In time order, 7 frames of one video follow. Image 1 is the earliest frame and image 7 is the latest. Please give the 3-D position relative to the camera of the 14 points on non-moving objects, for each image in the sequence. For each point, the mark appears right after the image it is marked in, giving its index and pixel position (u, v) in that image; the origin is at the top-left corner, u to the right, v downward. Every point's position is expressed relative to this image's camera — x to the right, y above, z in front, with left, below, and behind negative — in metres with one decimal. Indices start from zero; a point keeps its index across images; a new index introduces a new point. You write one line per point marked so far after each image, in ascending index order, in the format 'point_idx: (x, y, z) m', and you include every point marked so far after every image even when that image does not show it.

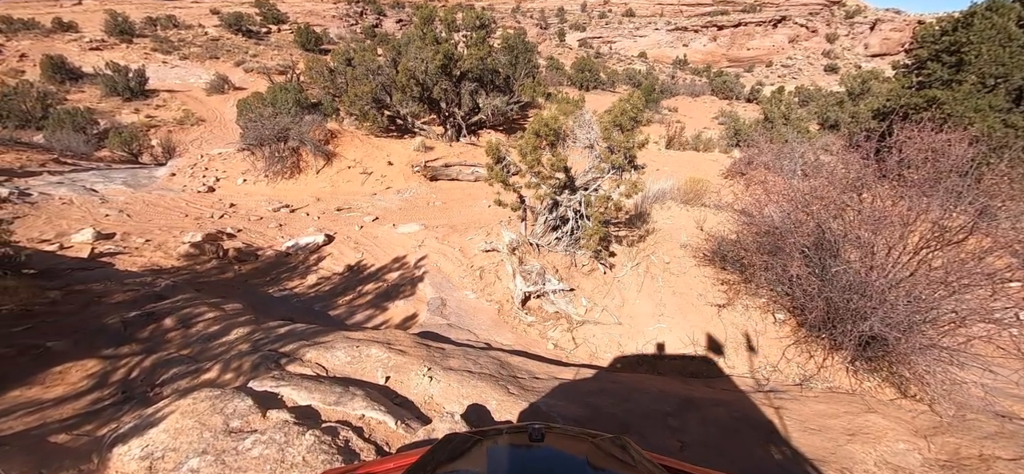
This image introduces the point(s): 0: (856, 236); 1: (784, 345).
0: (+3.1, 0.0, +4.4) m
1: (+2.6, -1.0, +4.4) m
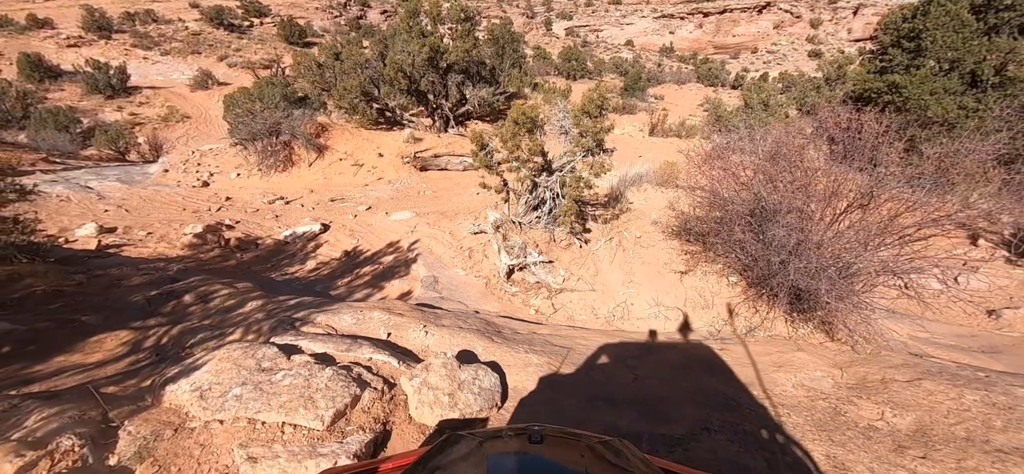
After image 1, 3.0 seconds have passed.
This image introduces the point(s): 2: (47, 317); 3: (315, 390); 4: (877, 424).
0: (+2.9, +0.3, +5.0) m
1: (+2.5, -0.7, +5.0) m
2: (-4.7, -0.8, +4.5) m
3: (-1.3, -1.0, +2.9) m
4: (+2.5, -1.3, +3.1) m
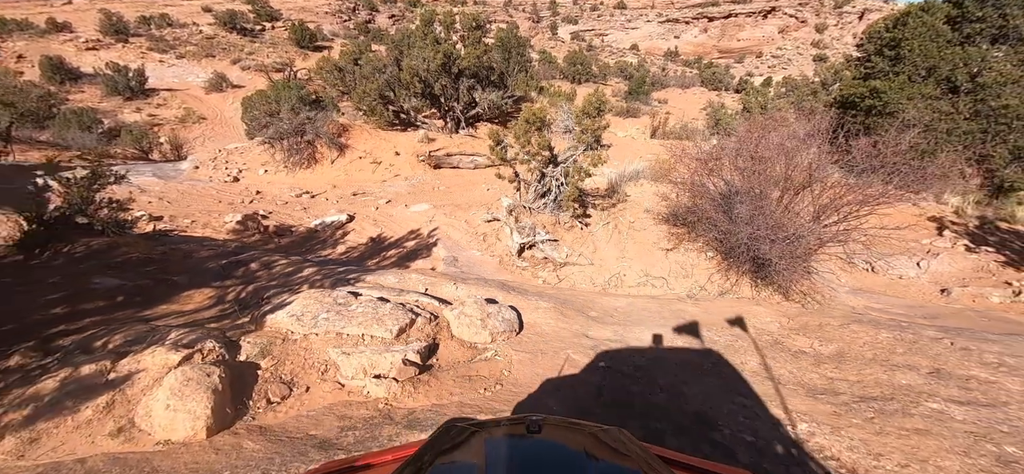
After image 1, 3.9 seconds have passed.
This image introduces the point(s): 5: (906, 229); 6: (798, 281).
0: (+3.0, +0.6, +6.0) m
1: (+2.6, -0.5, +6.0) m
2: (-4.5, -0.5, +5.5) m
3: (-1.1, -0.7, +3.9) m
4: (+2.6, -1.0, +4.1) m
5: (+8.0, +0.1, +9.1) m
6: (+3.6, -0.6, +5.8) m
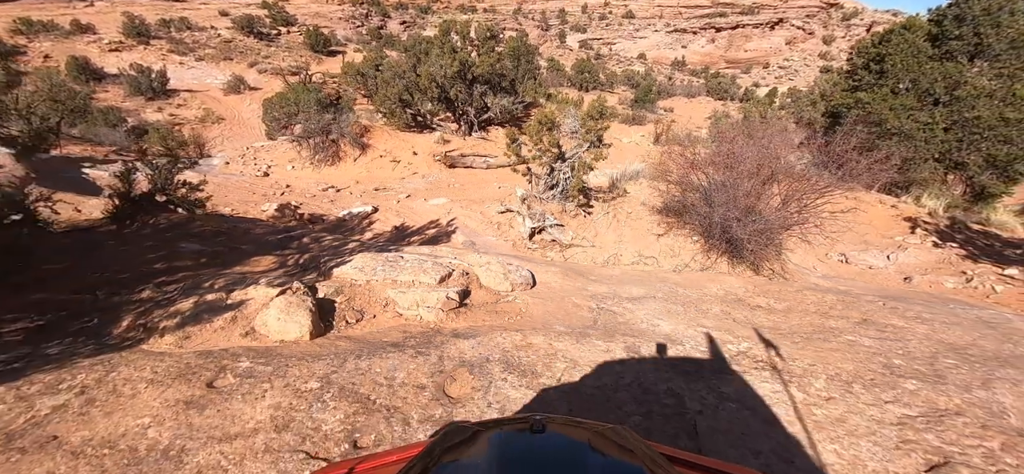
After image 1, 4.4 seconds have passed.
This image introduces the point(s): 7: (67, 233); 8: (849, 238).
0: (+3.3, +0.8, +7.0) m
1: (+2.8, -0.2, +7.0) m
2: (-4.3, -0.1, +6.6) m
3: (-1.0, -0.3, +4.9) m
4: (+2.8, -0.8, +5.1) m
5: (+8.2, +0.2, +10.0) m
6: (+3.8, -0.4, +6.8) m
7: (-6.0, 0.0, +6.0) m
8: (+7.0, -0.1, +9.4) m
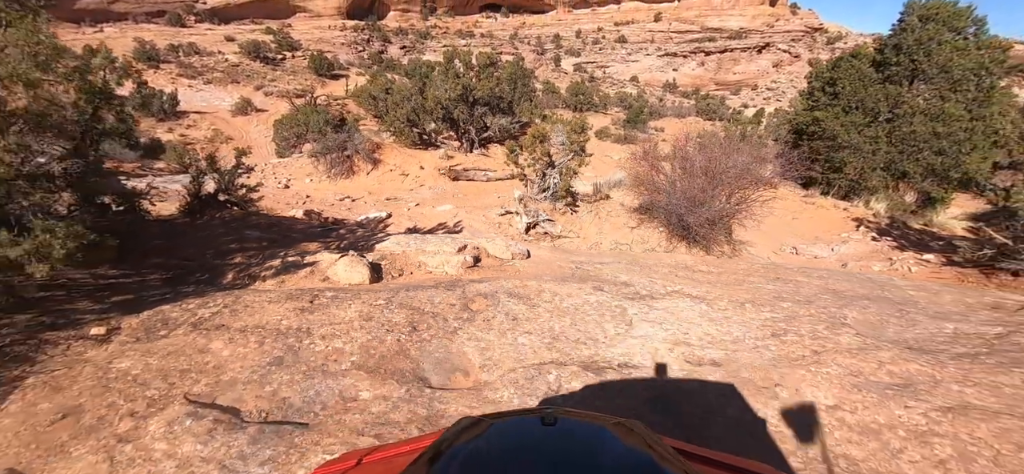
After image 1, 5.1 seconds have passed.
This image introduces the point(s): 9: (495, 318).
0: (+3.2, +1.0, +8.6) m
1: (+2.8, 0.0, +8.6) m
2: (-4.3, 0.0, +8.1) m
3: (-0.9, -0.1, +6.5) m
4: (+2.8, -0.5, +6.6) m
5: (+8.2, +0.2, +11.6) m
6: (+3.8, -0.2, +8.3) m
7: (-6.0, +0.2, +7.5) m
8: (+7.0, 0.0, +11.0) m
9: (-0.2, -0.8, +4.4) m
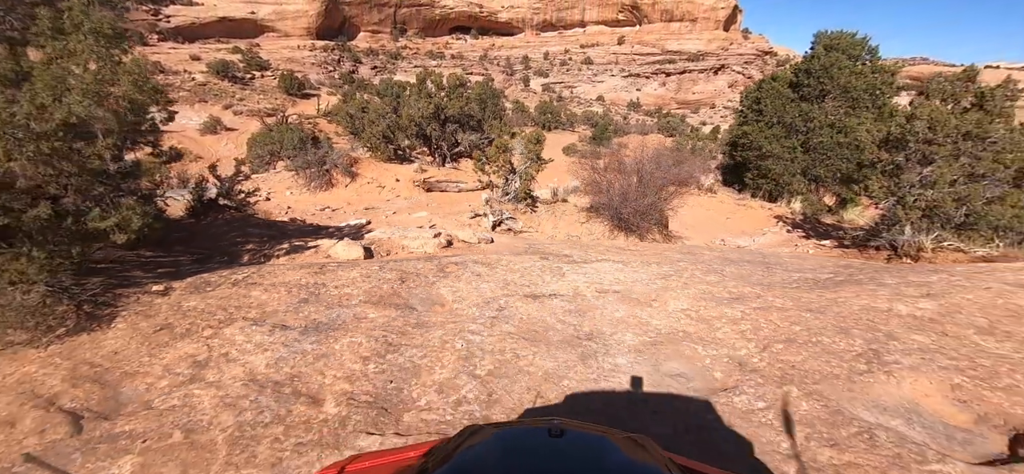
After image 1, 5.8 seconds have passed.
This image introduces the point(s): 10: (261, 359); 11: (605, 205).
0: (+2.5, +1.2, +10.3) m
1: (+2.1, +0.1, +10.2) m
2: (-5.0, +0.1, +9.4) m
3: (-1.5, +0.1, +7.9) m
4: (+2.2, -0.2, +8.2) m
5: (+7.3, +0.4, +13.6) m
6: (+3.1, 0.0, +10.0) m
7: (-6.6, +0.3, +8.6) m
8: (+6.2, +0.2, +12.9) m
9: (-0.6, -0.5, +5.8) m
10: (-2.0, -1.0, +3.7) m
11: (+2.2, +0.8, +10.4) m
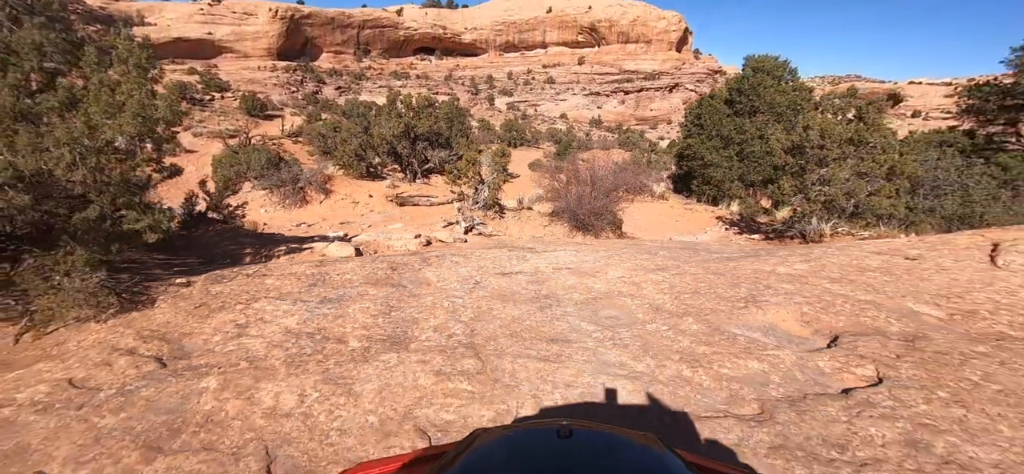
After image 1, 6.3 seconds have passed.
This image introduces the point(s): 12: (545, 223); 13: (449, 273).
0: (+1.7, +1.2, +11.7) m
1: (+1.4, +0.1, +11.5) m
2: (-5.7, -0.1, +10.2) m
3: (-2.1, +0.1, +9.0) m
4: (+1.6, -0.1, +9.6) m
5: (+6.3, +0.4, +15.3) m
6: (+2.3, +0.1, +11.4) m
7: (-7.2, +0.1, +9.4) m
8: (+5.2, +0.2, +14.5) m
9: (-1.0, -0.4, +7.0) m
10: (-2.3, -0.9, +4.7) m
11: (+1.4, +0.8, +11.7) m
12: (+0.9, +0.4, +12.1) m
13: (-0.9, -0.5, +6.4) m
